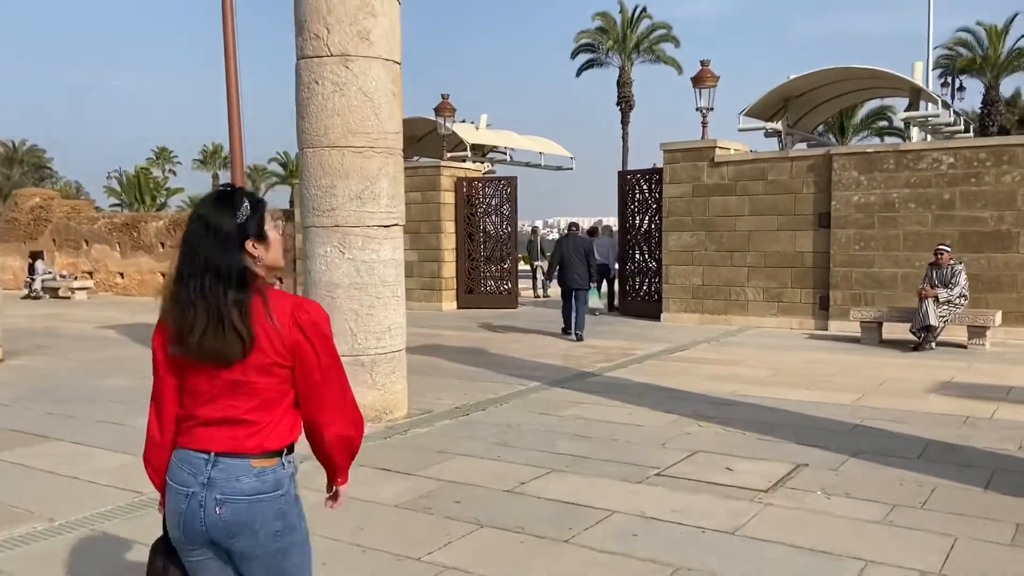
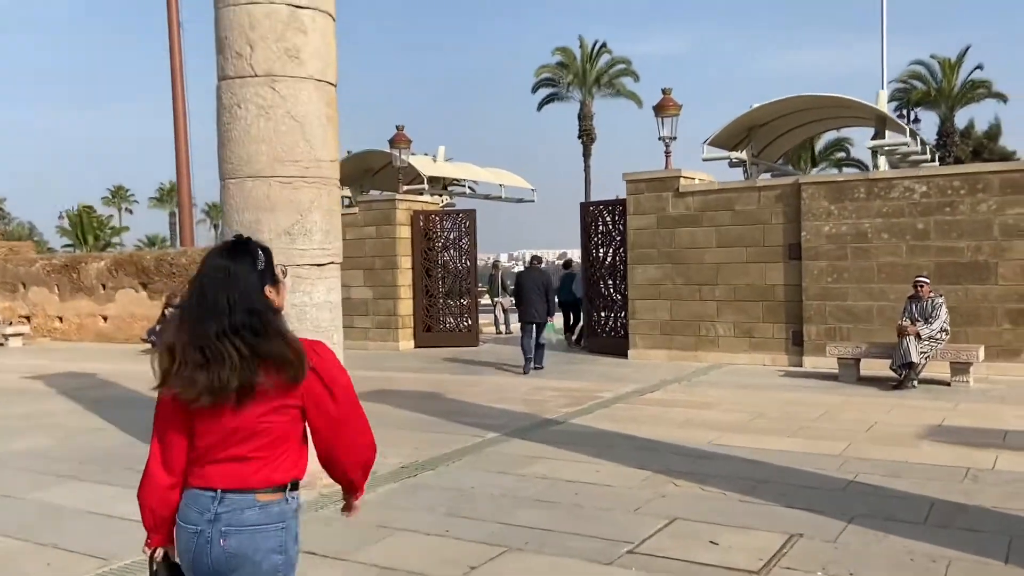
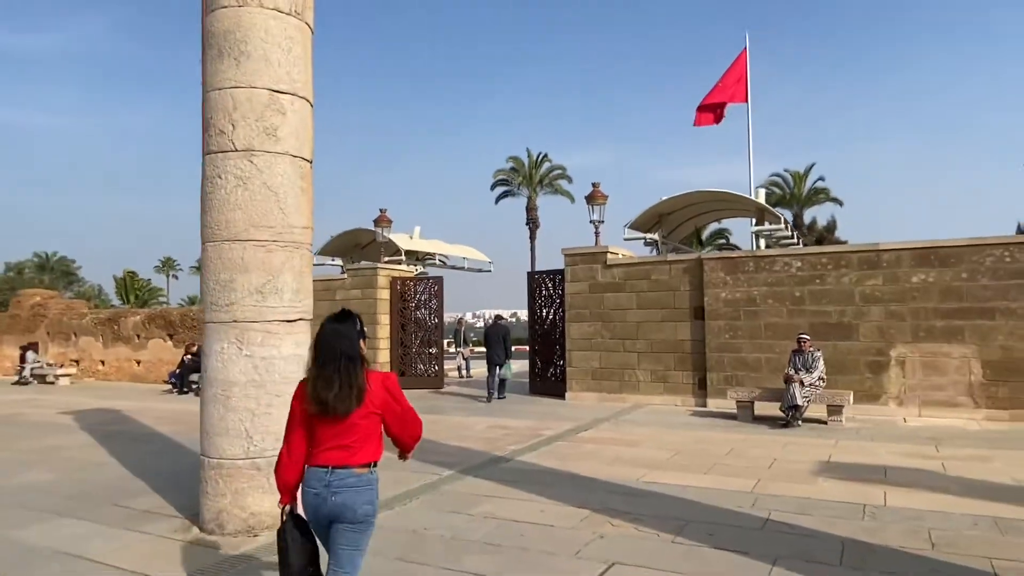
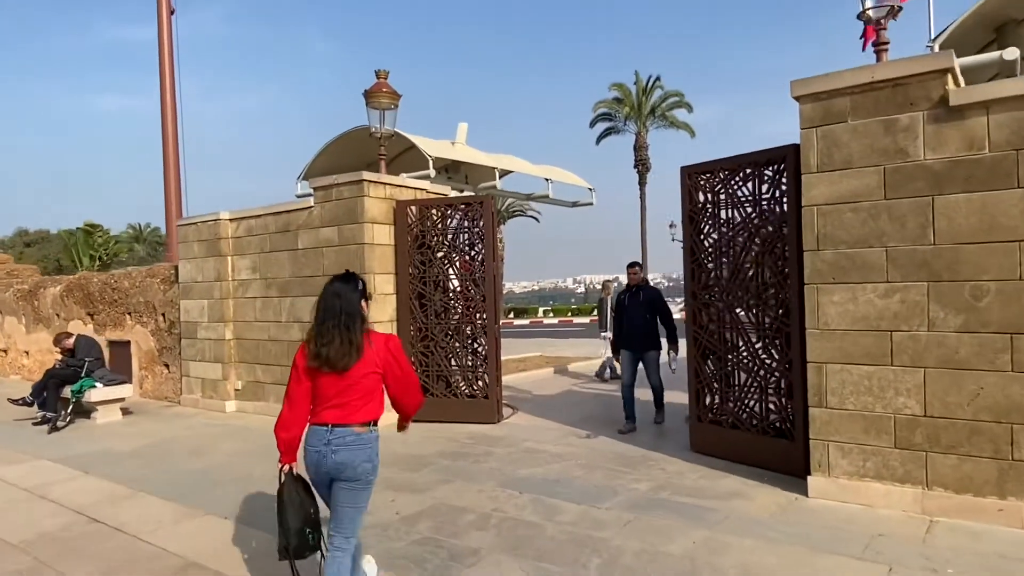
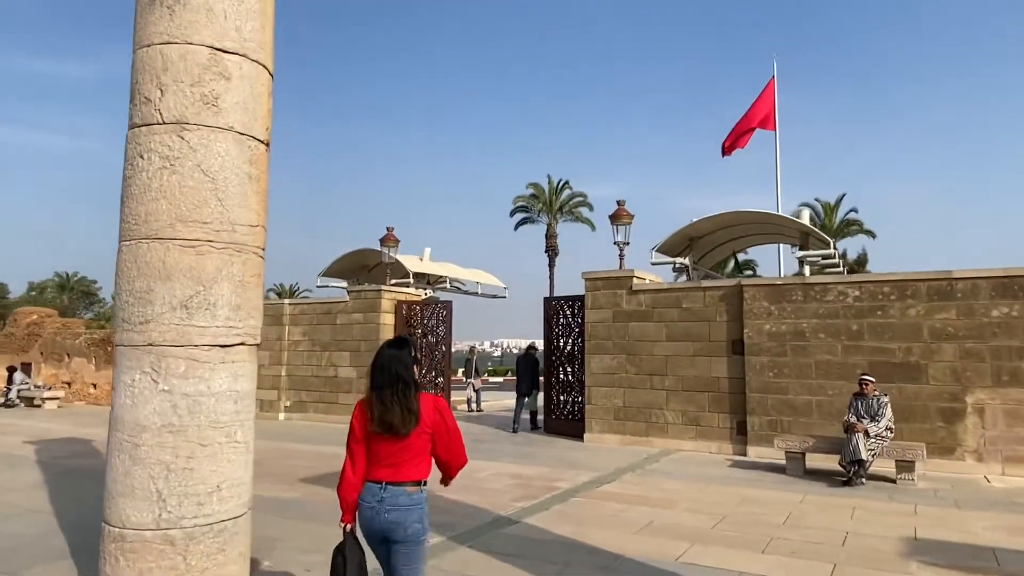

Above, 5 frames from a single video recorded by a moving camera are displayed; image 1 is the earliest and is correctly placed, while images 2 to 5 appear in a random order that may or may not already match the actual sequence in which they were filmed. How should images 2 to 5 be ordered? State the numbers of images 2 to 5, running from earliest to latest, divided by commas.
2, 3, 5, 4
